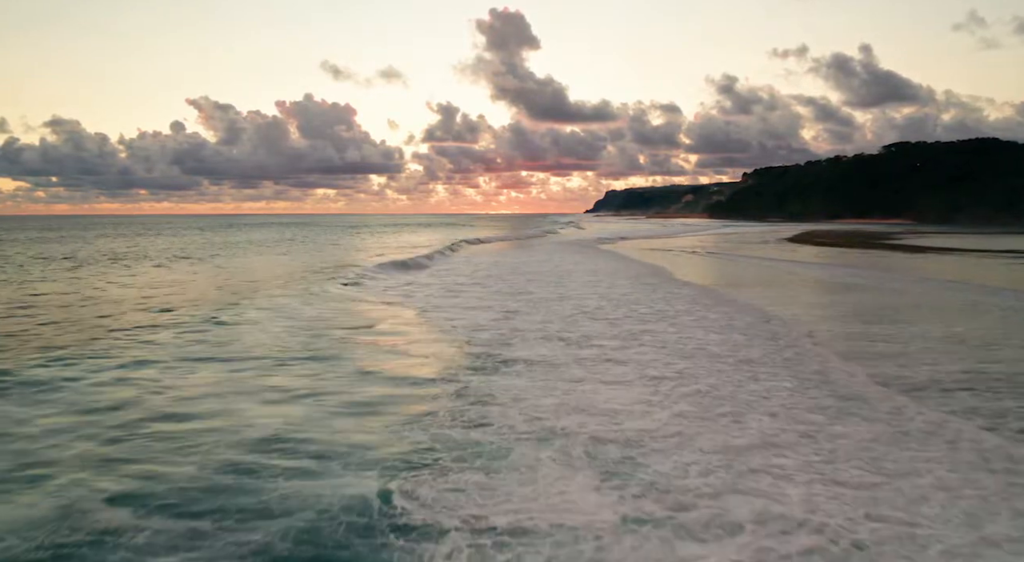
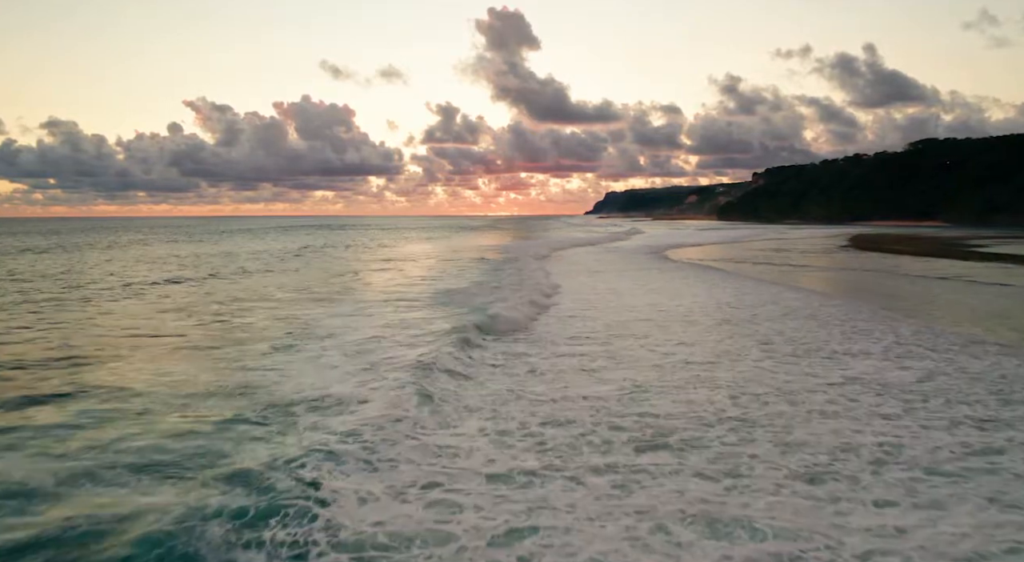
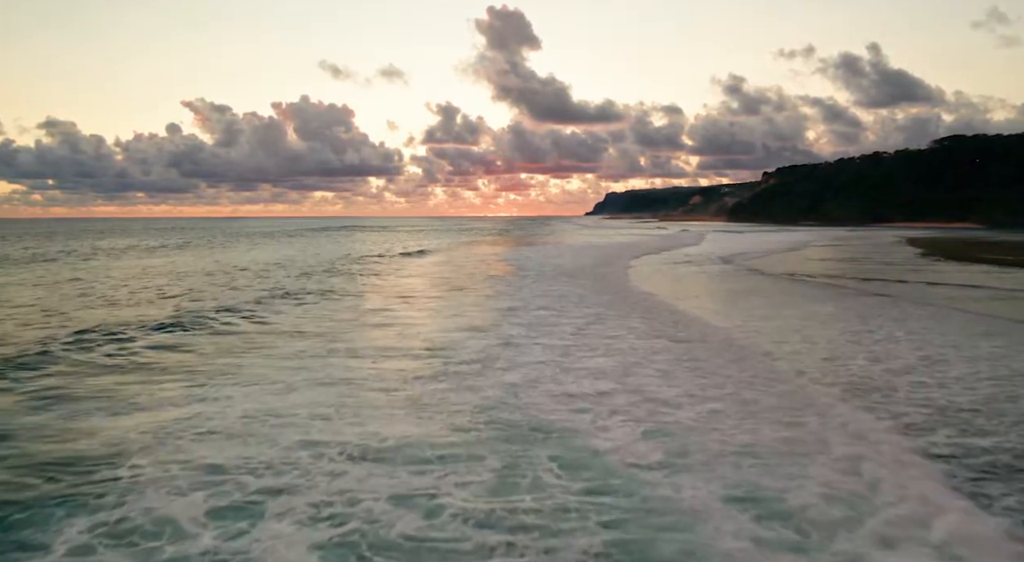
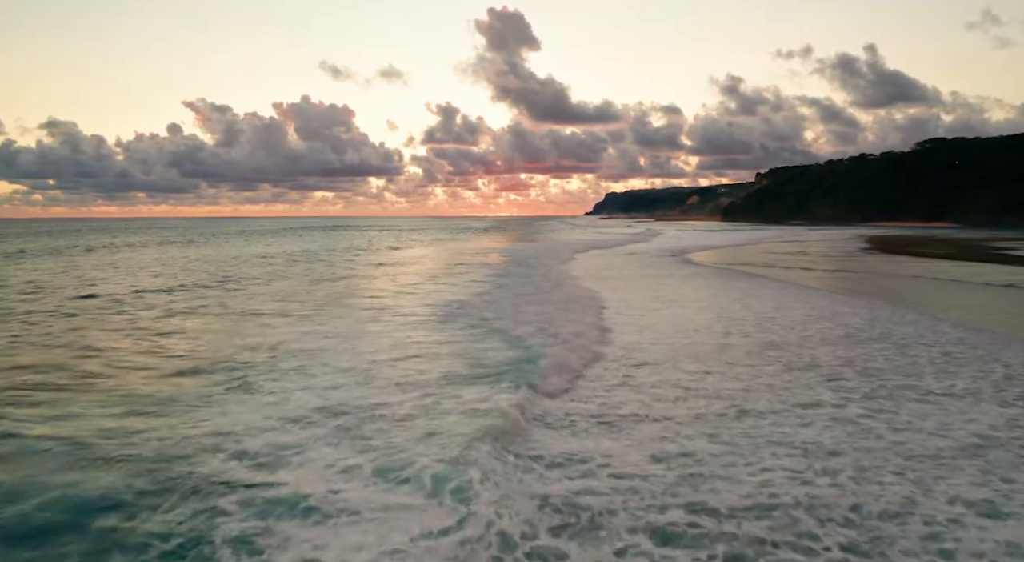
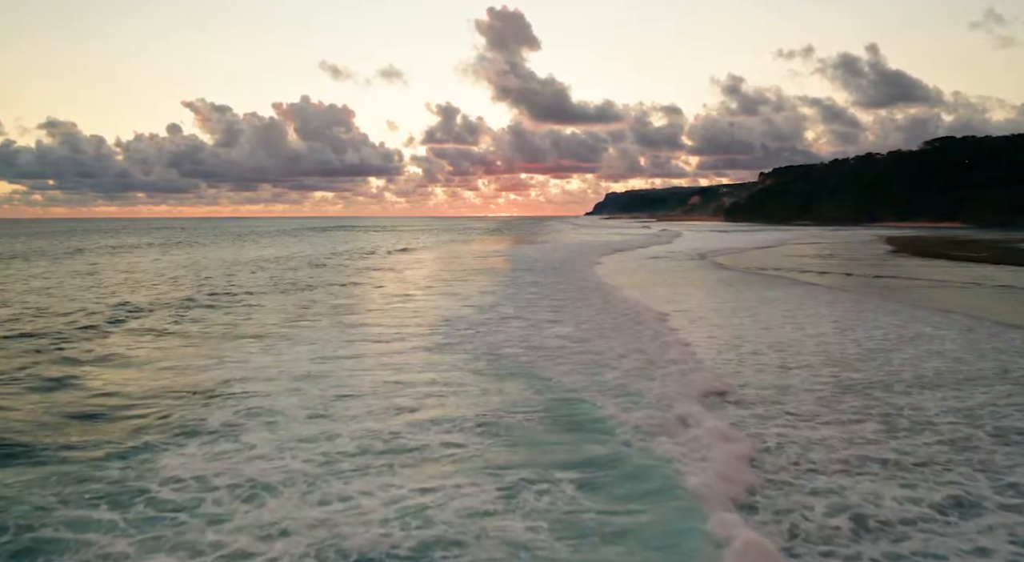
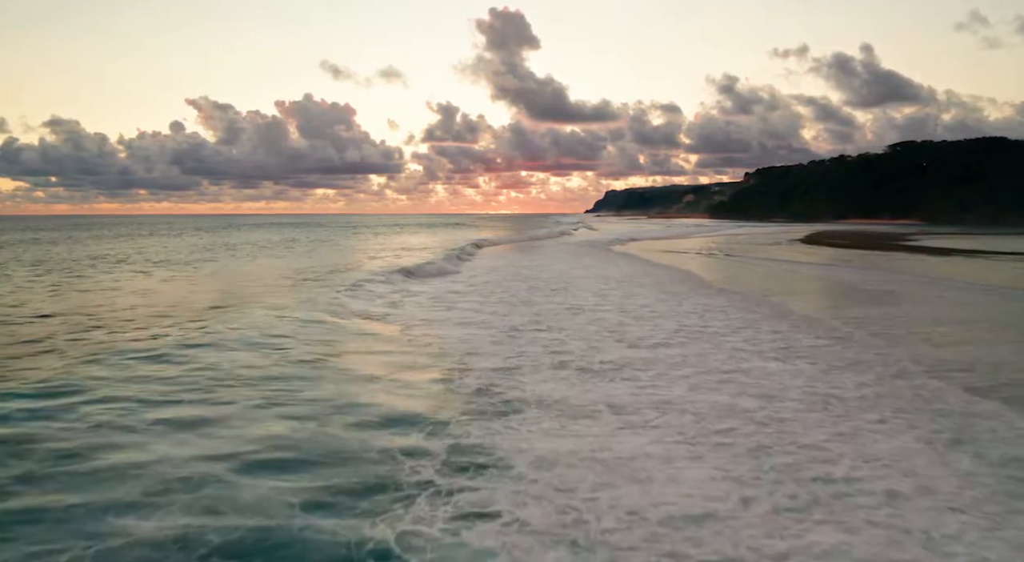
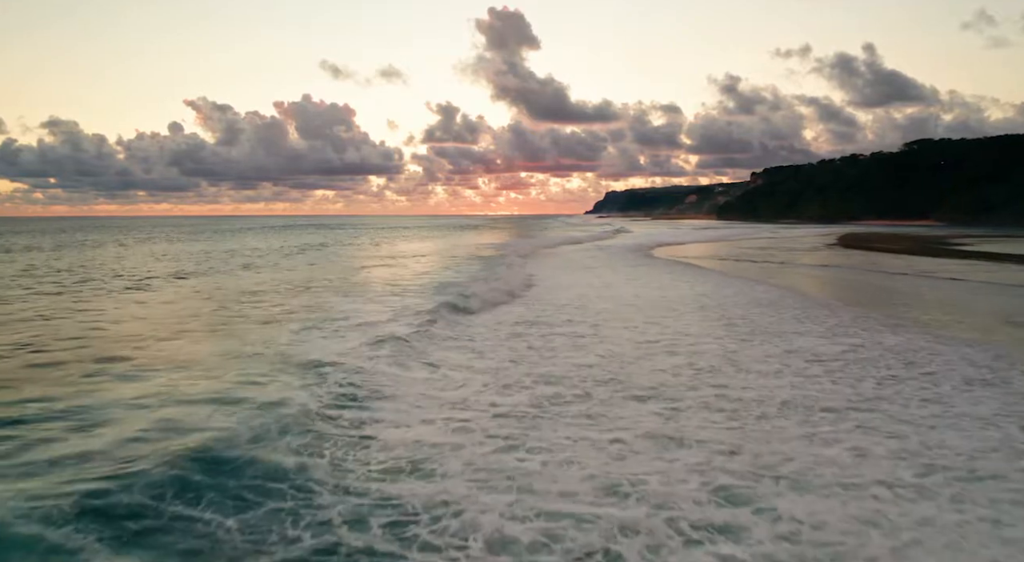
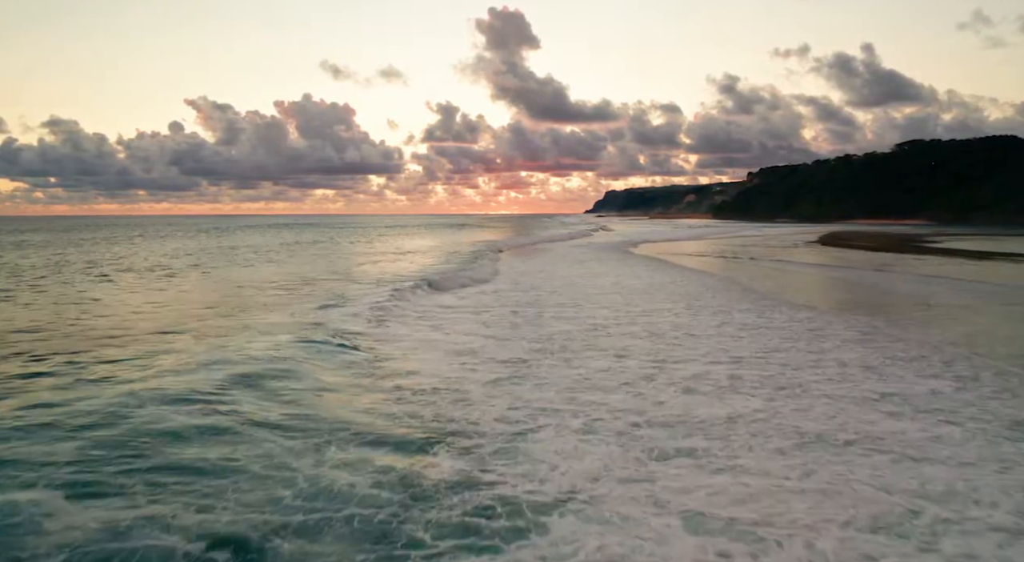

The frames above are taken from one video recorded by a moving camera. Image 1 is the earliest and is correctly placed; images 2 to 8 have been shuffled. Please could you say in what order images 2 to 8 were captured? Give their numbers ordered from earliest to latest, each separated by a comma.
6, 8, 7, 2, 4, 5, 3
